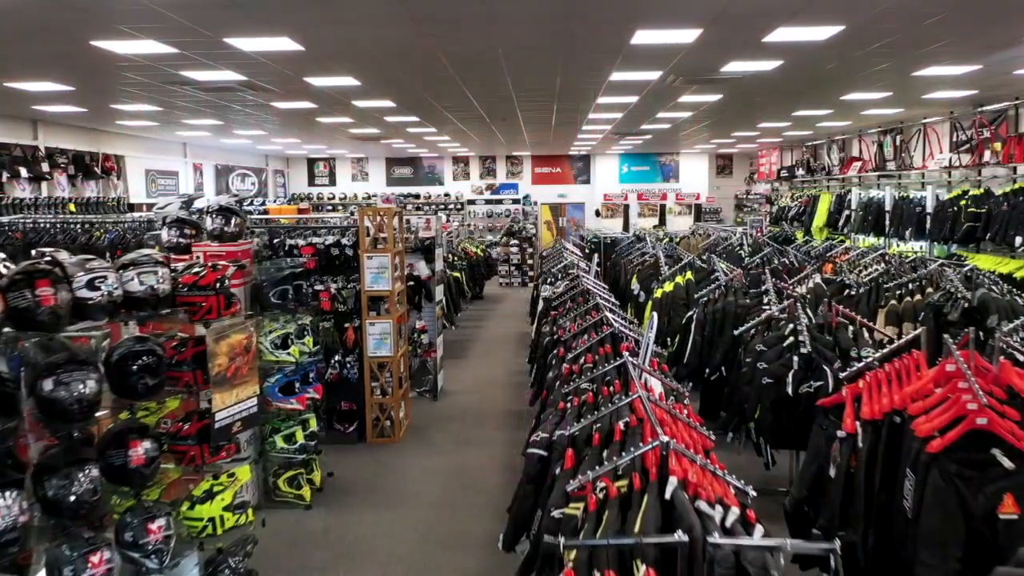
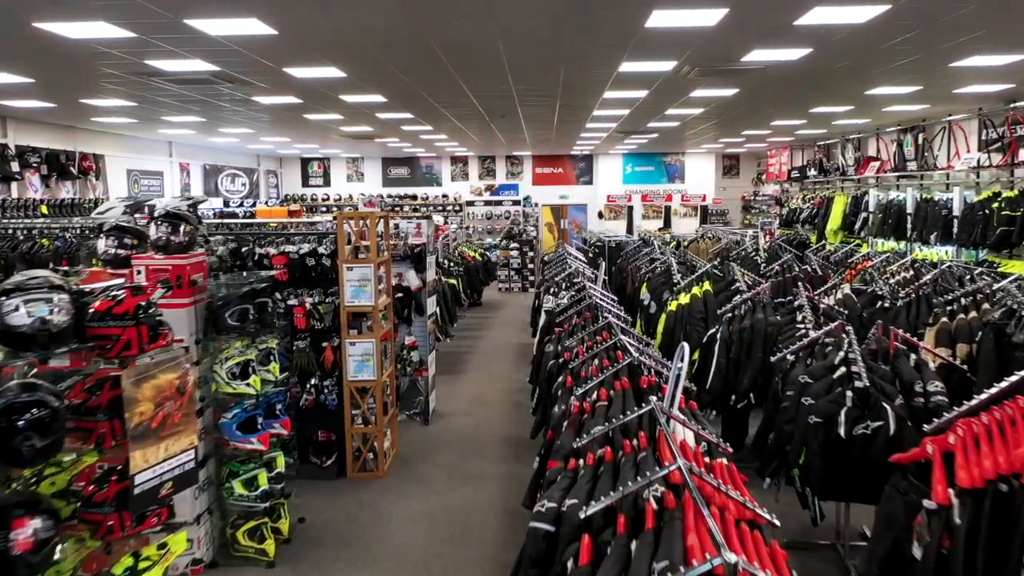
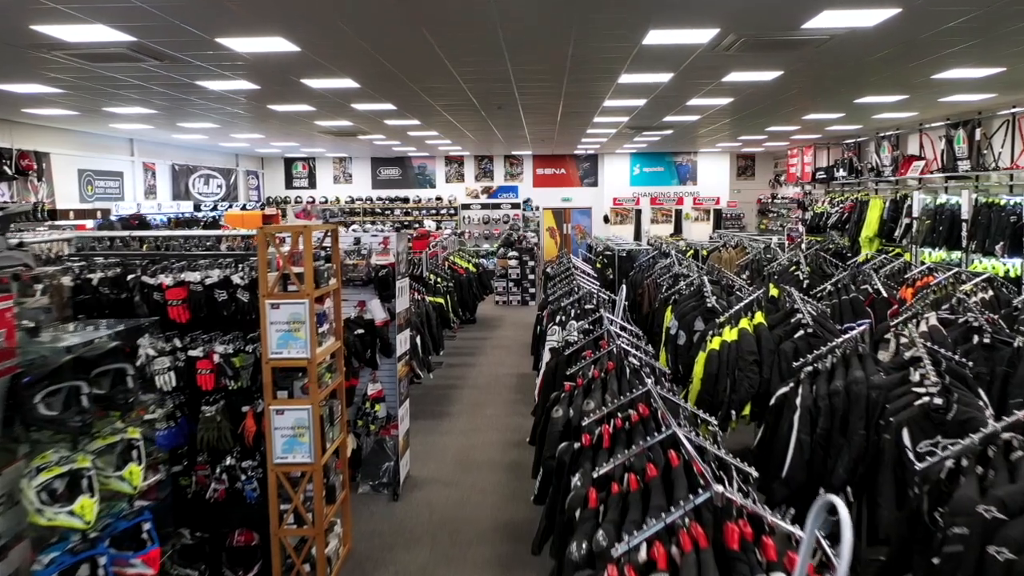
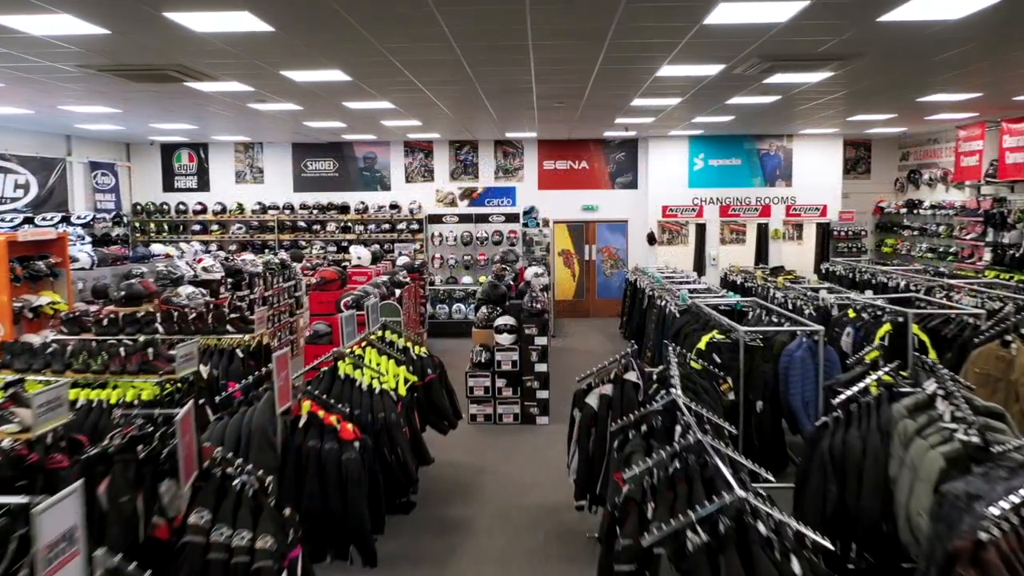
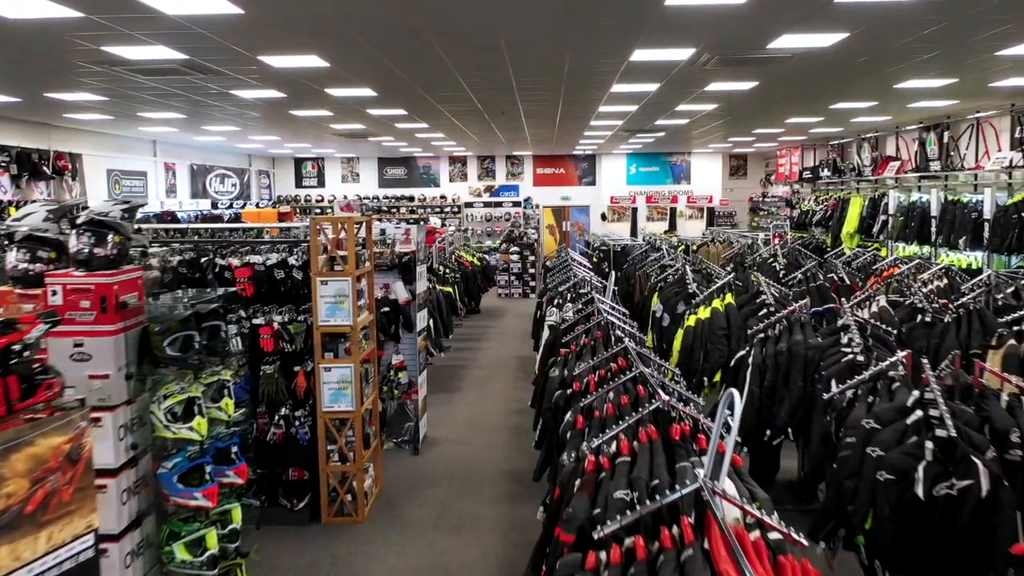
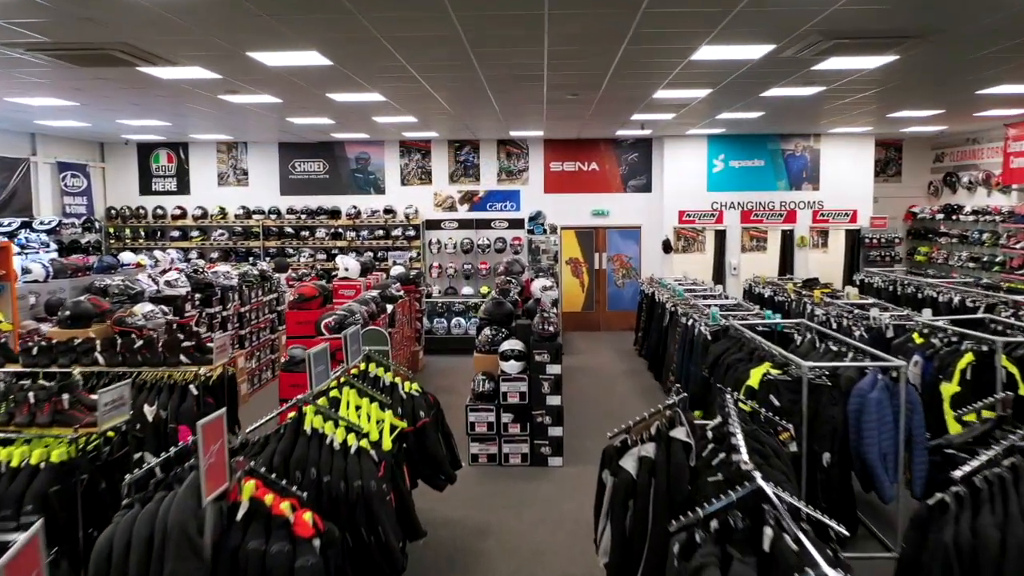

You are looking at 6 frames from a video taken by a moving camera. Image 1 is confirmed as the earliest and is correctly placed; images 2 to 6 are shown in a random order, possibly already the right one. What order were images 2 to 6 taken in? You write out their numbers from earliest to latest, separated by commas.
2, 5, 3, 4, 6
